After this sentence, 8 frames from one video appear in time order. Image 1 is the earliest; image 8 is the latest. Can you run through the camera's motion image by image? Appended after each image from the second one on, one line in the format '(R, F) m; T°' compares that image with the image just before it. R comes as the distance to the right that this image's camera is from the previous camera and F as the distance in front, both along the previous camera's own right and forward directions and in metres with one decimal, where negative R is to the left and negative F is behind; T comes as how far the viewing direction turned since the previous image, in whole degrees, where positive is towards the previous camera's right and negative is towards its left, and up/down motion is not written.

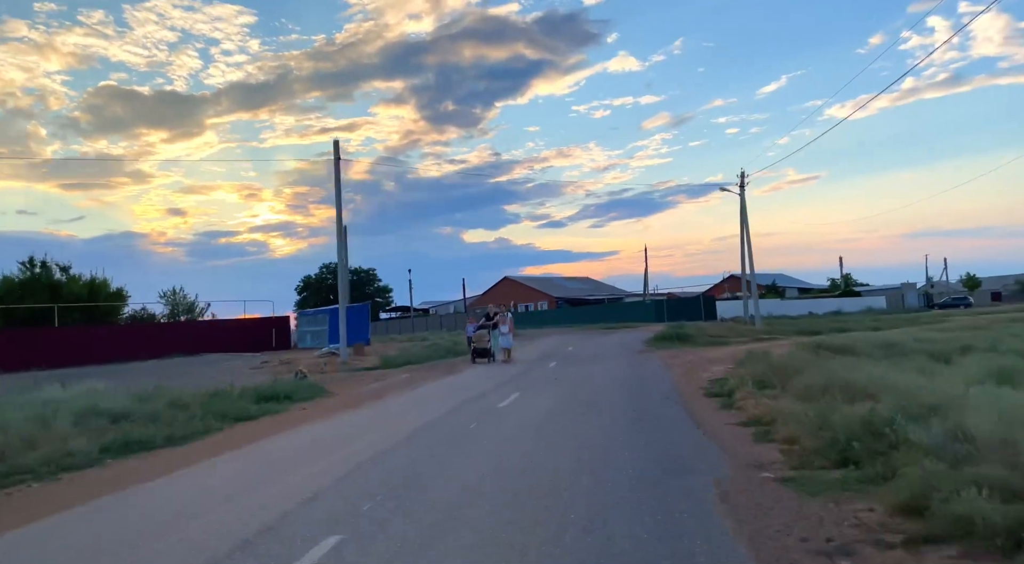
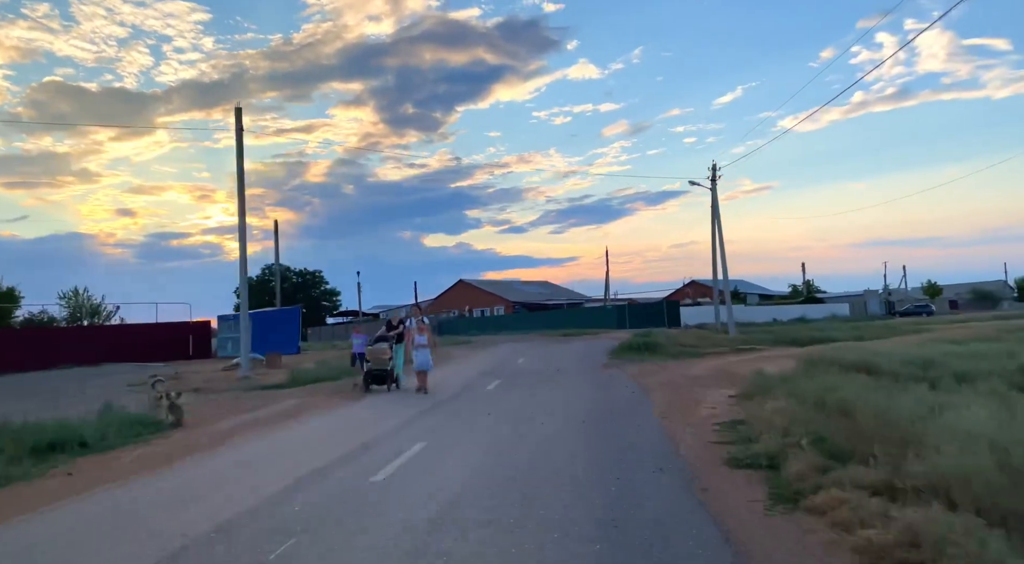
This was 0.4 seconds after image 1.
(+0.8, +5.7) m; +3°
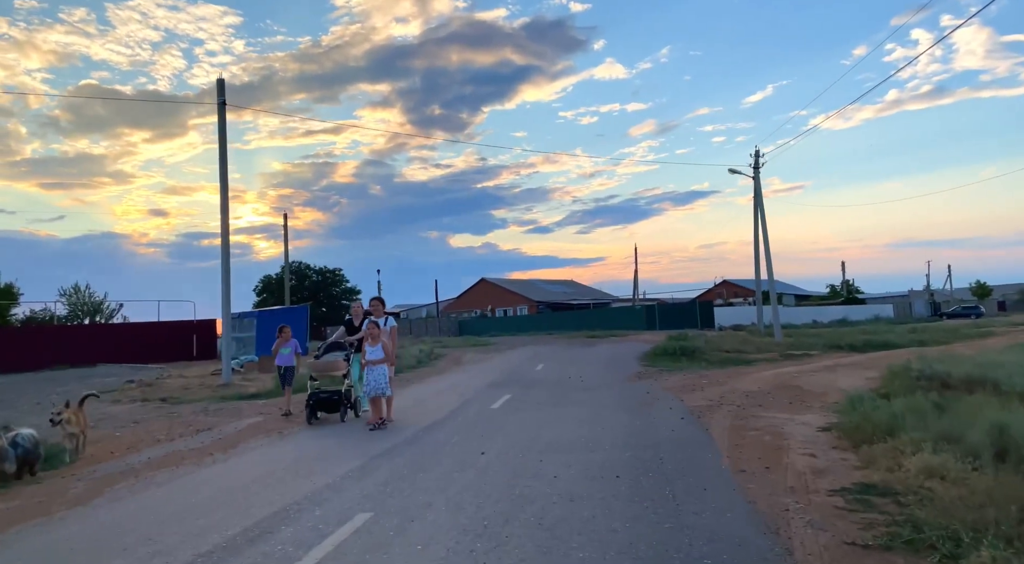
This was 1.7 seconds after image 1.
(+0.3, +3.8) m; -2°
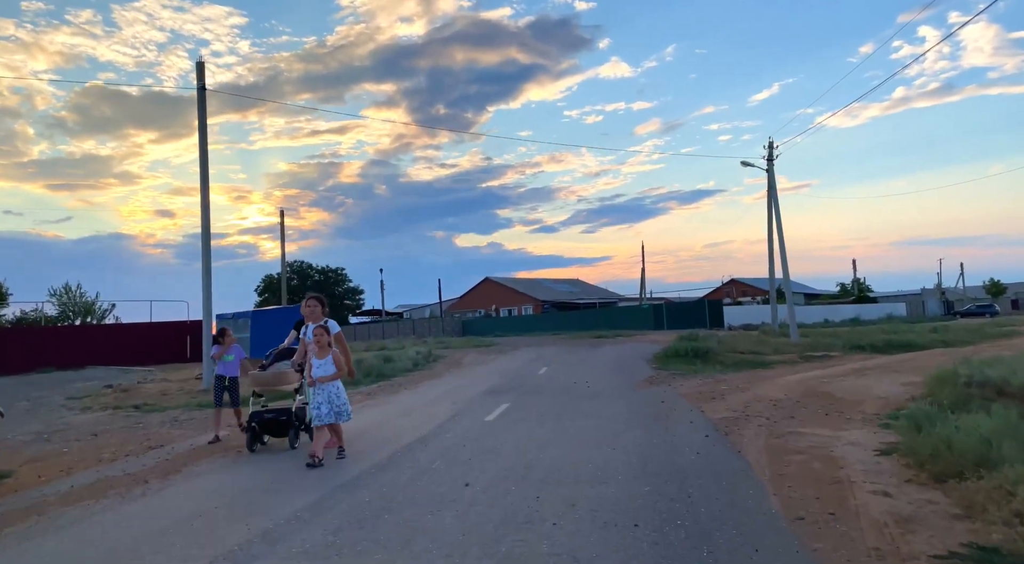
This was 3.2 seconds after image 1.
(+0.2, +1.7) m; 0°
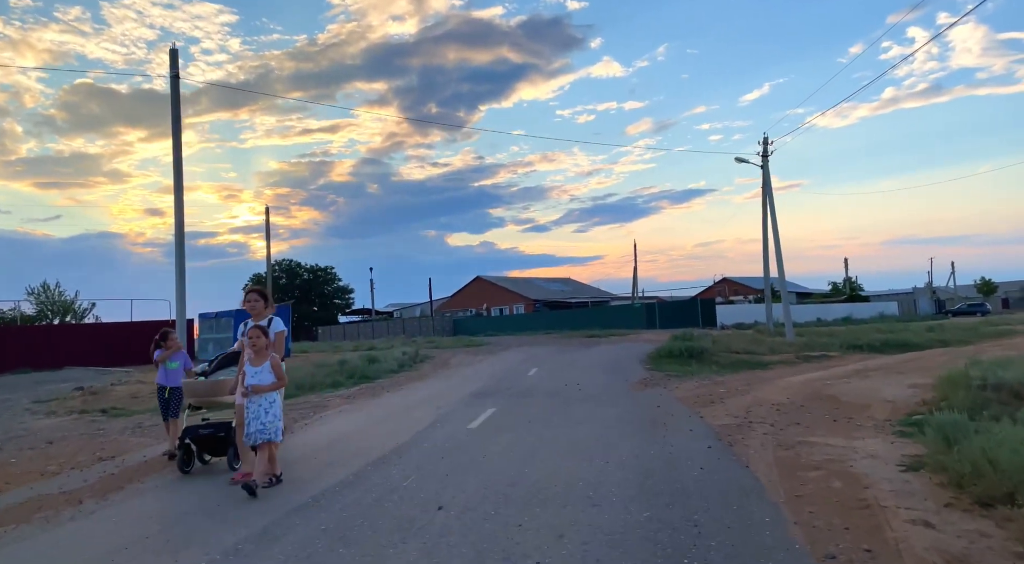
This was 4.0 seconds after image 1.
(+0.1, +0.9) m; +1°
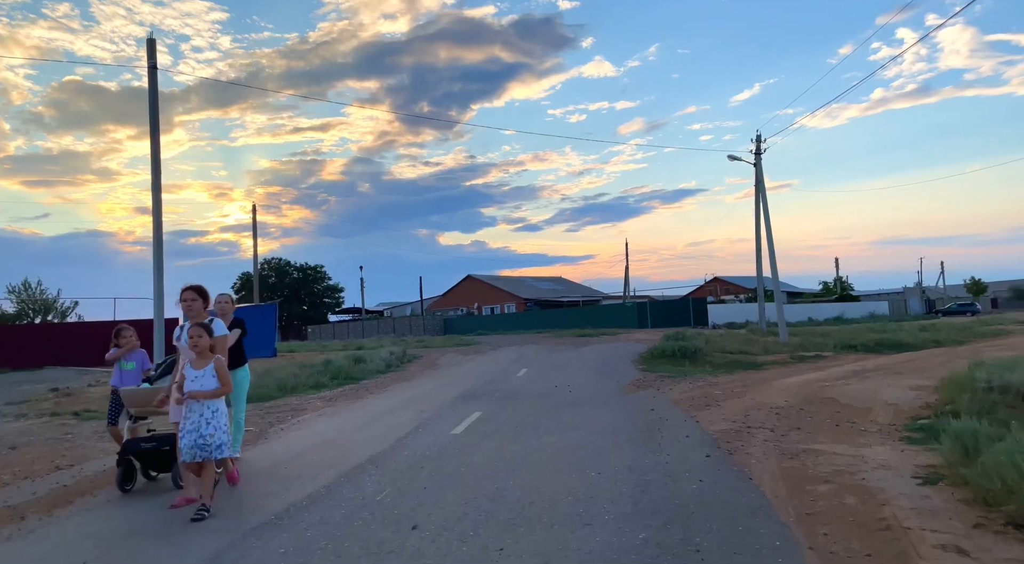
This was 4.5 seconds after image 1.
(+0.1, +0.6) m; +1°
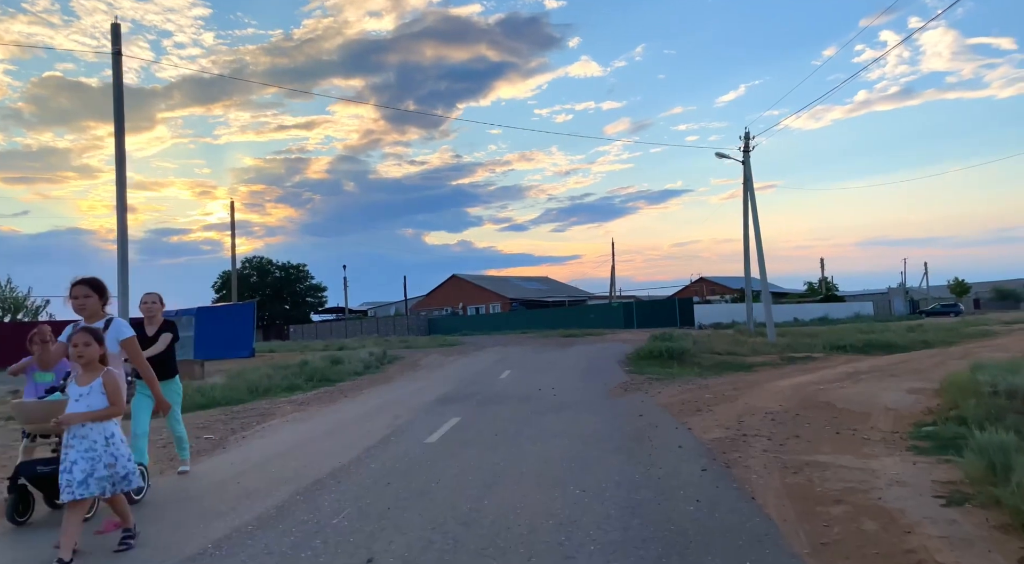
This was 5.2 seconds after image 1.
(+0.1, +0.8) m; +1°
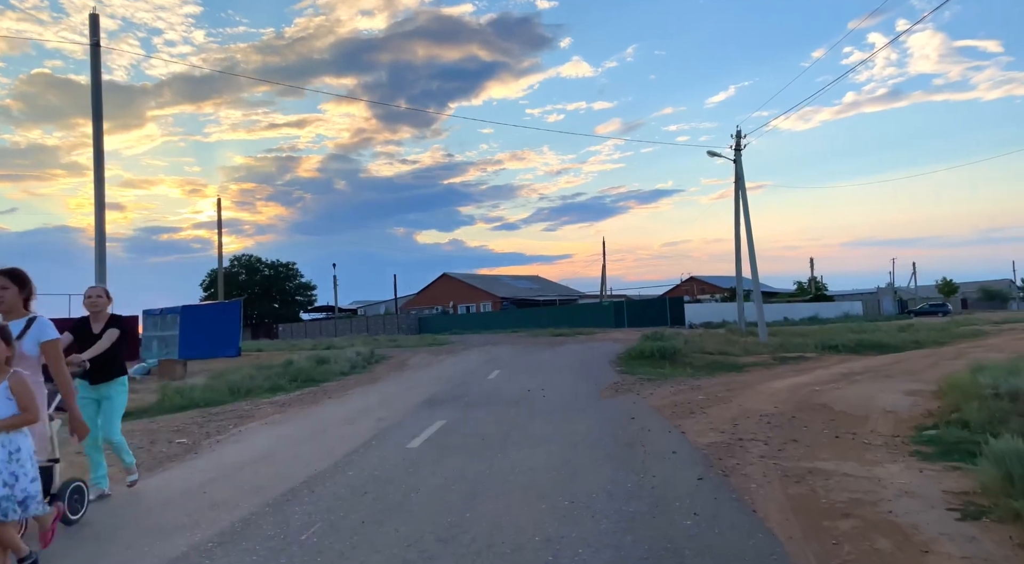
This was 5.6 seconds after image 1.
(+0.1, +0.5) m; +1°
